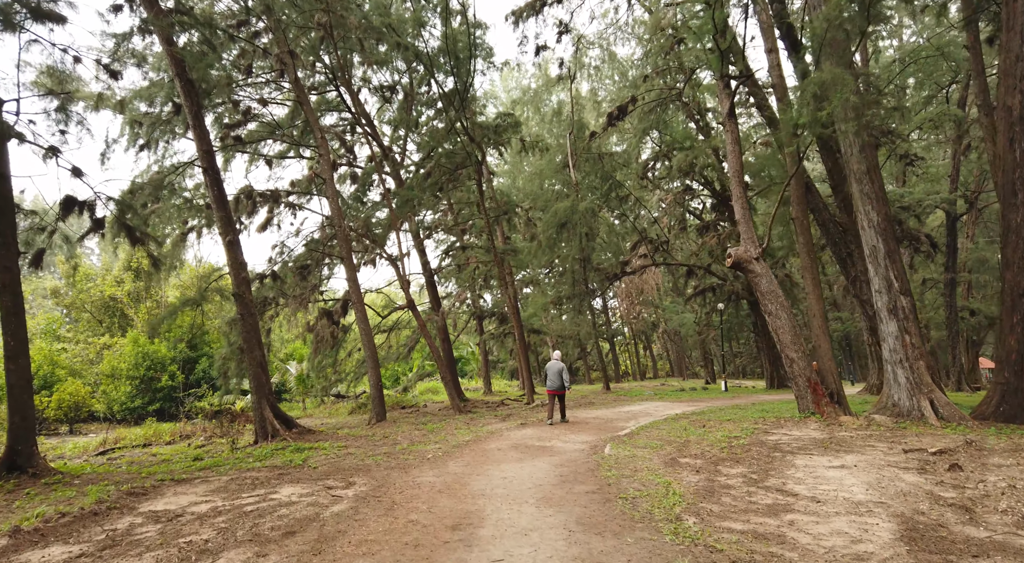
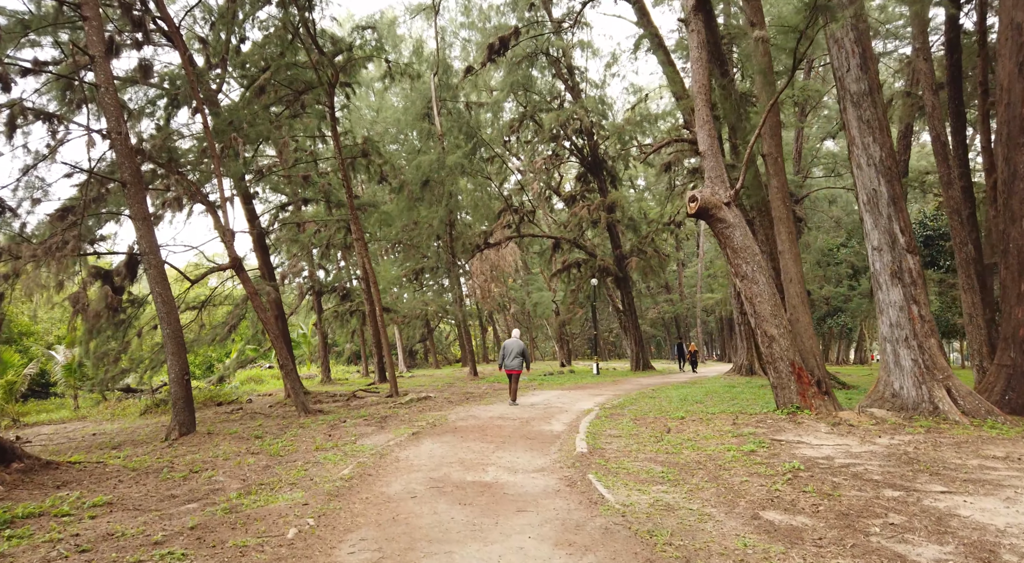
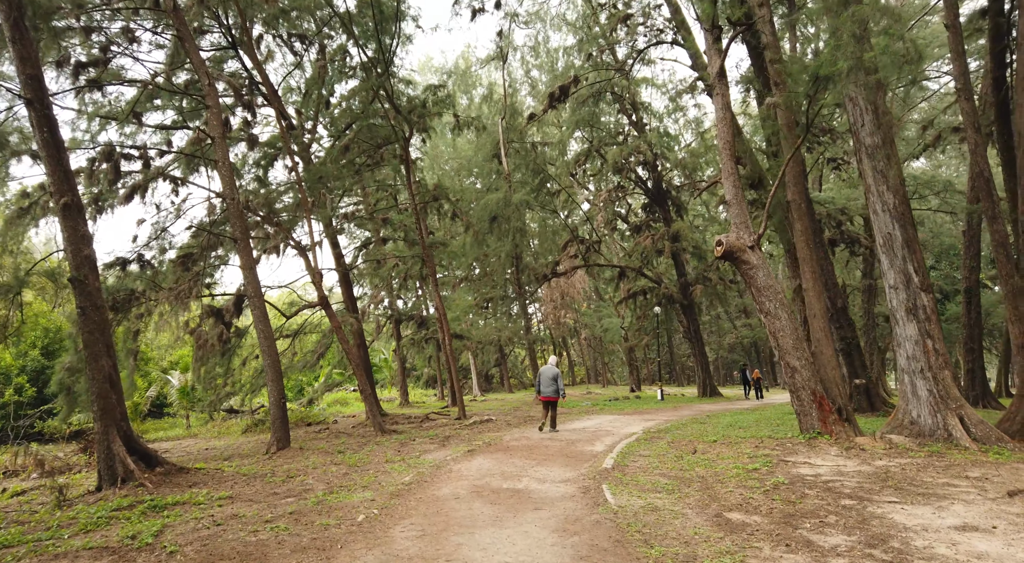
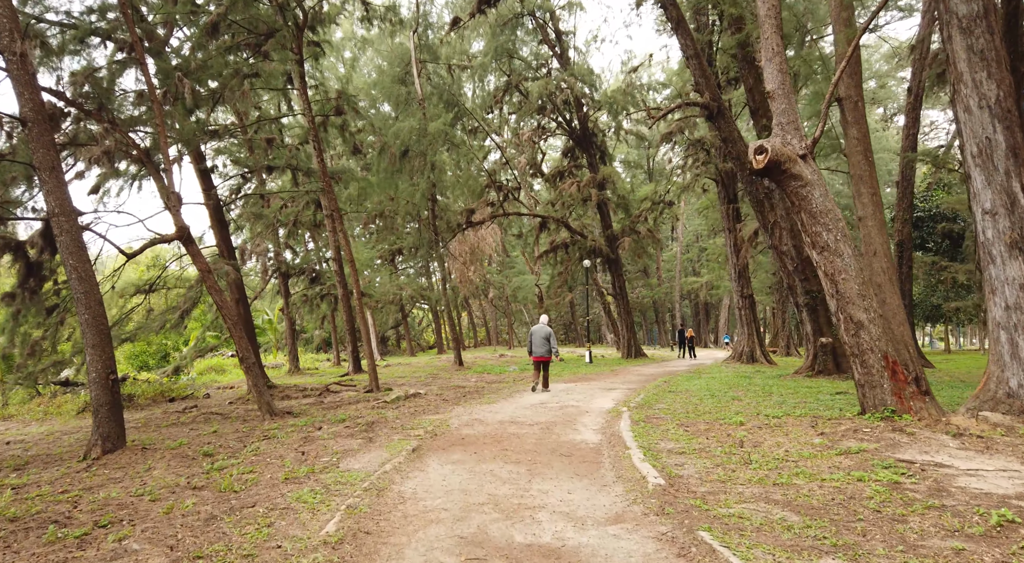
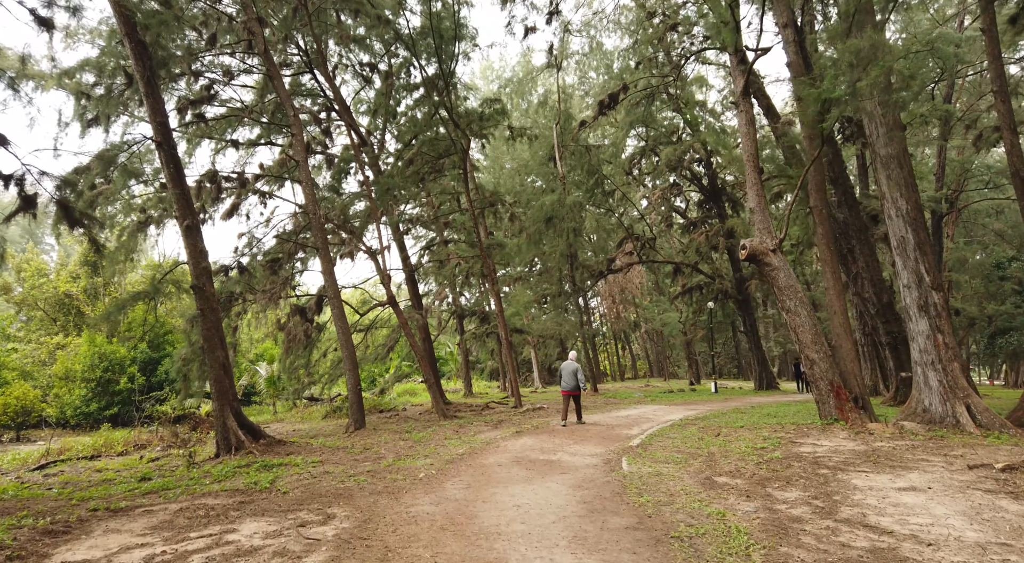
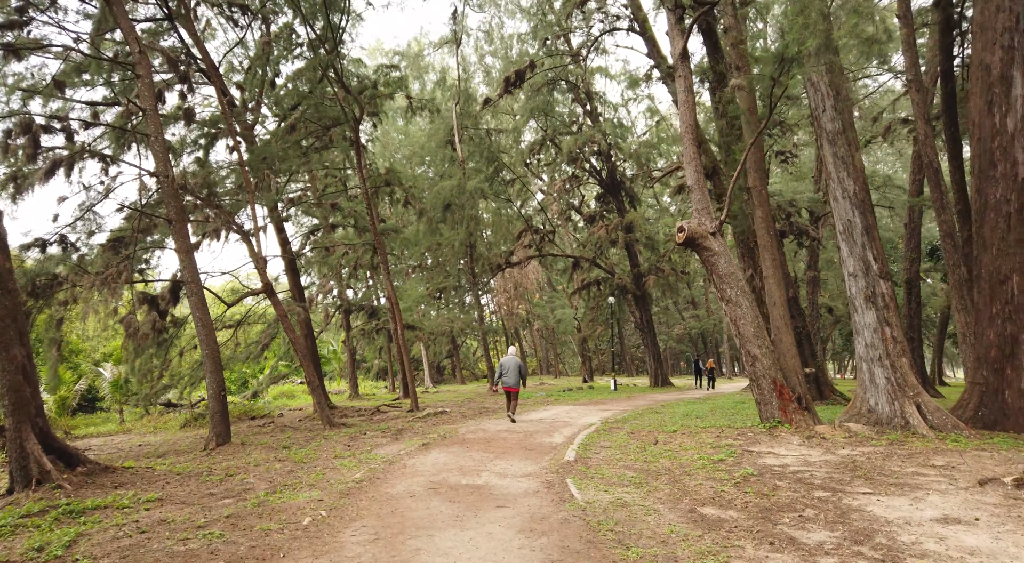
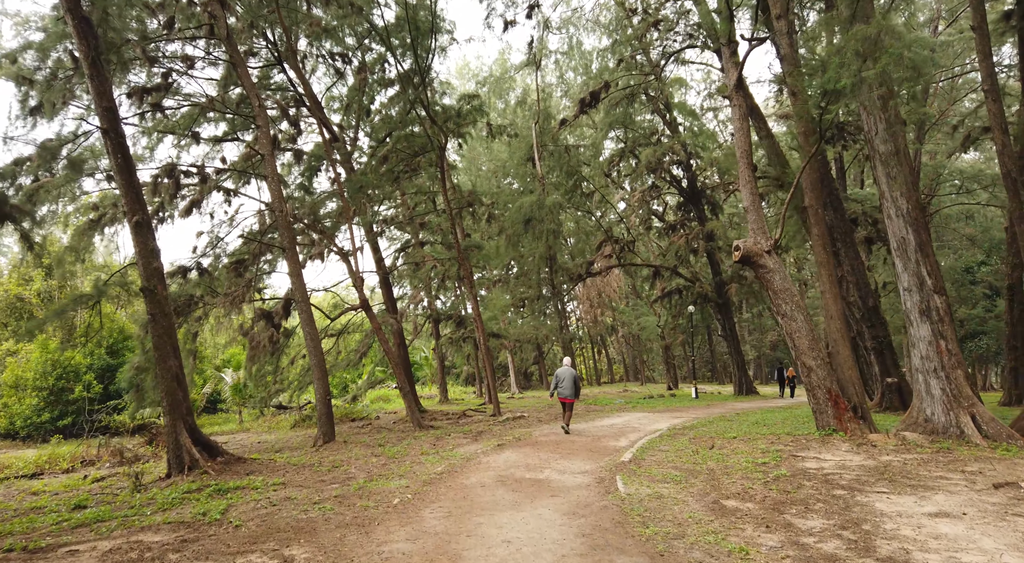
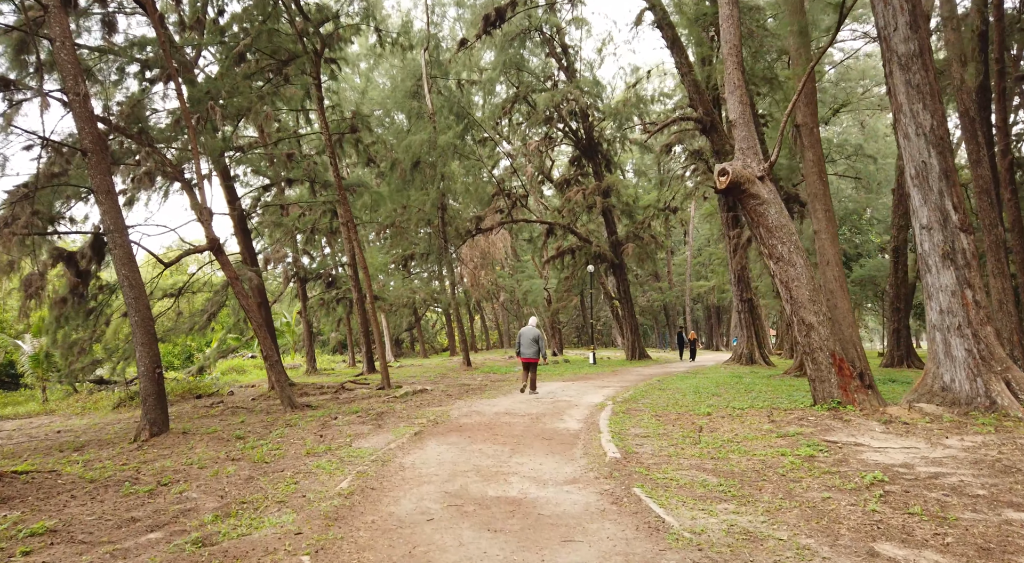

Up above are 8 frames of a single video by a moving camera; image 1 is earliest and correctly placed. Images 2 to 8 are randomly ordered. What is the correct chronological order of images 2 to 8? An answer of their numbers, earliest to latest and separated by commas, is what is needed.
5, 7, 3, 6, 2, 8, 4
